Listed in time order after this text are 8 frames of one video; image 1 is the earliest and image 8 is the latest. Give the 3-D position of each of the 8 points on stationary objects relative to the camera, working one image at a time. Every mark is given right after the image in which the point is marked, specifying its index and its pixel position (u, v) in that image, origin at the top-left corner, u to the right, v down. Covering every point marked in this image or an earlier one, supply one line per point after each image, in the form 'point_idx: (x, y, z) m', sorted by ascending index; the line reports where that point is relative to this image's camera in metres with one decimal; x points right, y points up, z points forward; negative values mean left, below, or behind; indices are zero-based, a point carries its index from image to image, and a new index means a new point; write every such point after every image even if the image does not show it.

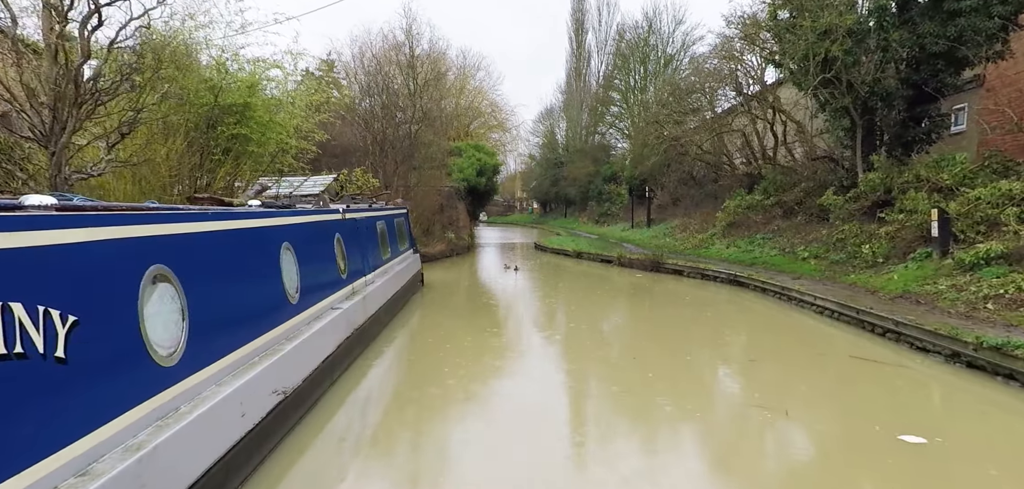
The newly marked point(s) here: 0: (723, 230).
0: (+5.4, +0.4, +15.1) m
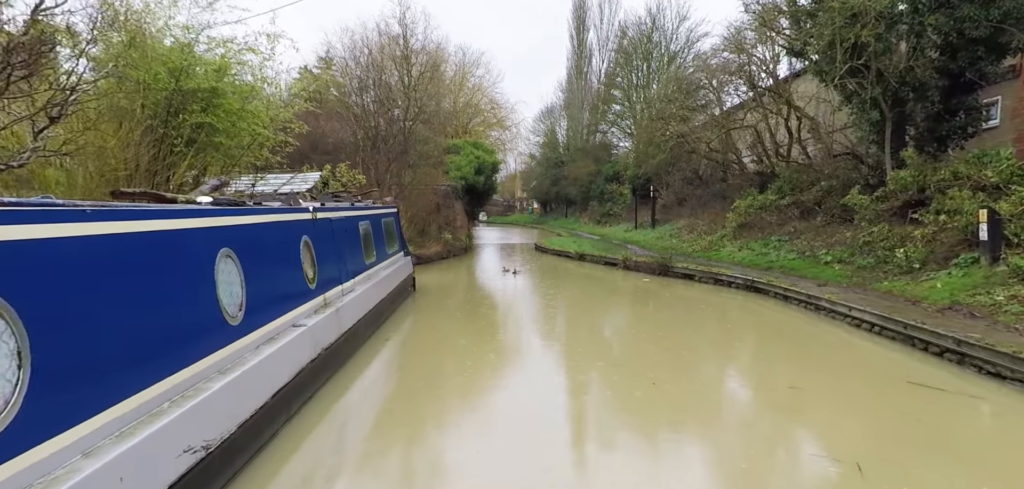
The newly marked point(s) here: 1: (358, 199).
0: (+5.3, +0.3, +14.3) m
1: (-2.3, +0.7, +8.7) m
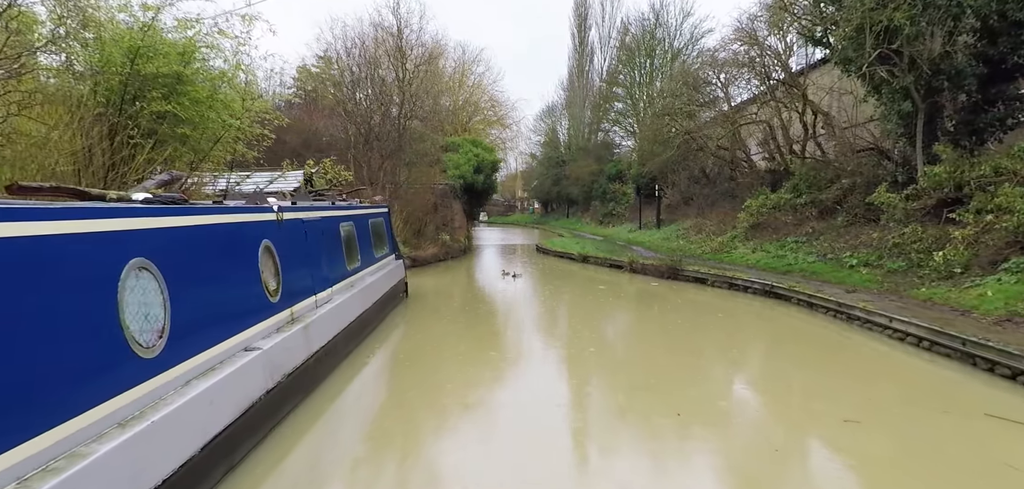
0: (+5.4, +0.3, +13.5) m
1: (-2.3, +0.6, +8.0) m
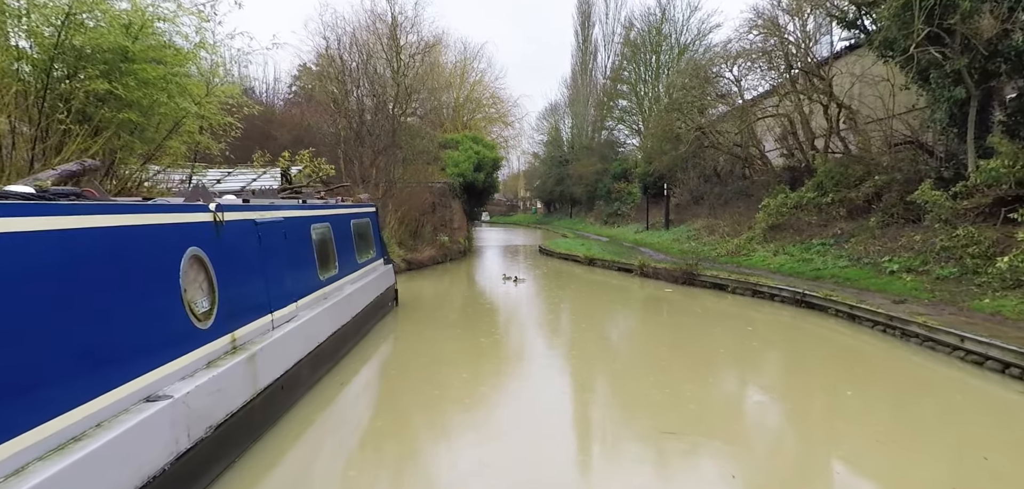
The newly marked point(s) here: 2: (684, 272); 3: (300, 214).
0: (+5.4, +0.2, +12.6) m
1: (-2.3, +0.6, +7.1) m
2: (+3.3, -0.5, +11.3) m
3: (-1.8, +0.3, +5.0) m
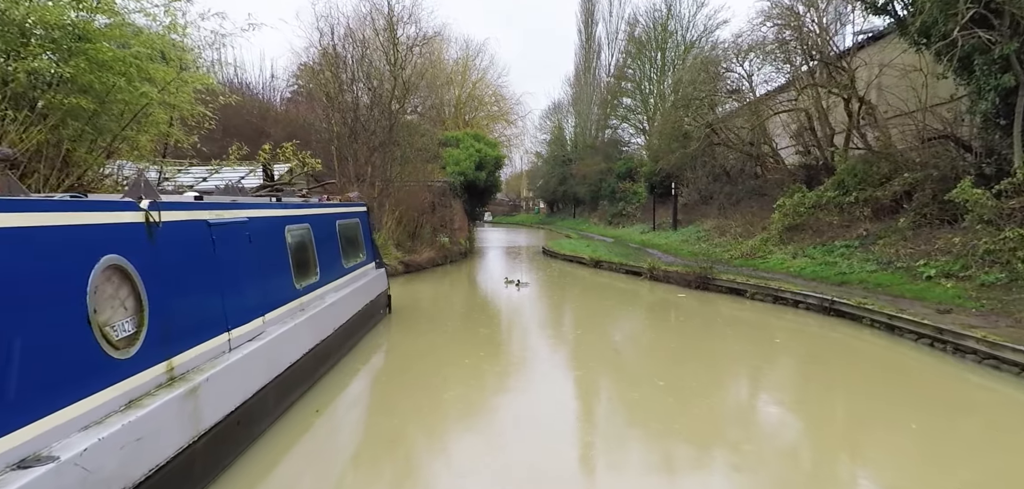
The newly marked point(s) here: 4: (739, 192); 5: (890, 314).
0: (+5.4, +0.2, +11.9) m
1: (-2.3, +0.6, +6.4) m
2: (+3.4, -0.6, +10.6) m
3: (-1.8, +0.2, +4.4) m
4: (+6.9, +1.6, +17.9) m
5: (+4.3, -0.8, +6.7) m
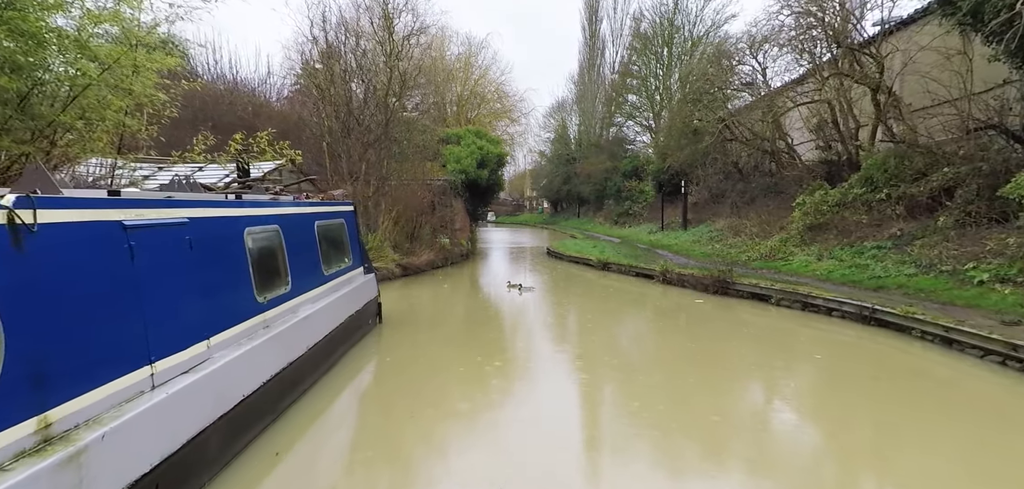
0: (+5.5, +0.2, +11.1) m
1: (-2.2, +0.5, +5.7) m
2: (+3.4, -0.6, +9.8) m
3: (-1.8, +0.2, +3.6) m
4: (+7.0, +1.6, +17.1) m
5: (+4.4, -0.8, +6.0) m
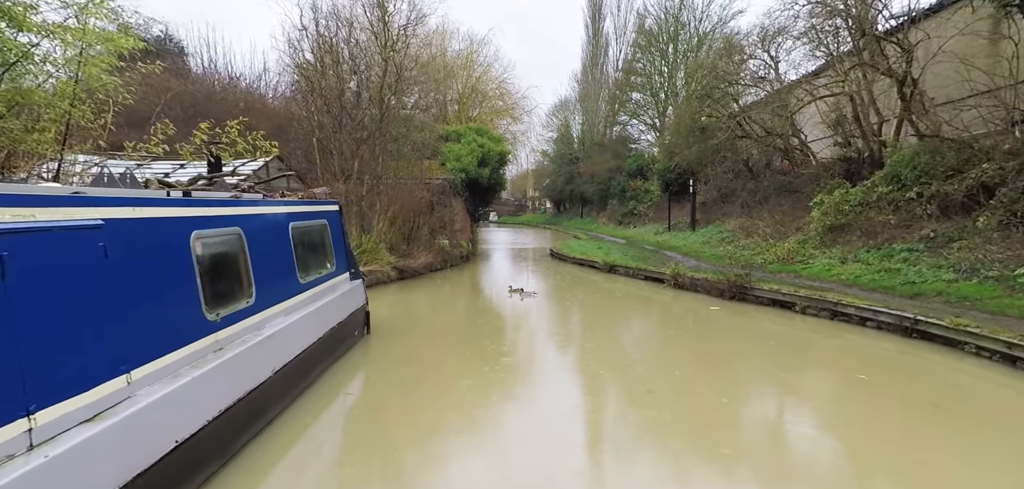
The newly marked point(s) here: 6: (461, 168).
0: (+5.5, +0.1, +10.4) m
1: (-2.2, +0.5, +5.1) m
2: (+3.5, -0.6, +9.2) m
3: (-1.8, +0.2, +3.0) m
4: (+7.1, +1.6, +16.4) m
5: (+4.4, -0.8, +5.3) m
6: (-1.5, +2.3, +17.5) m
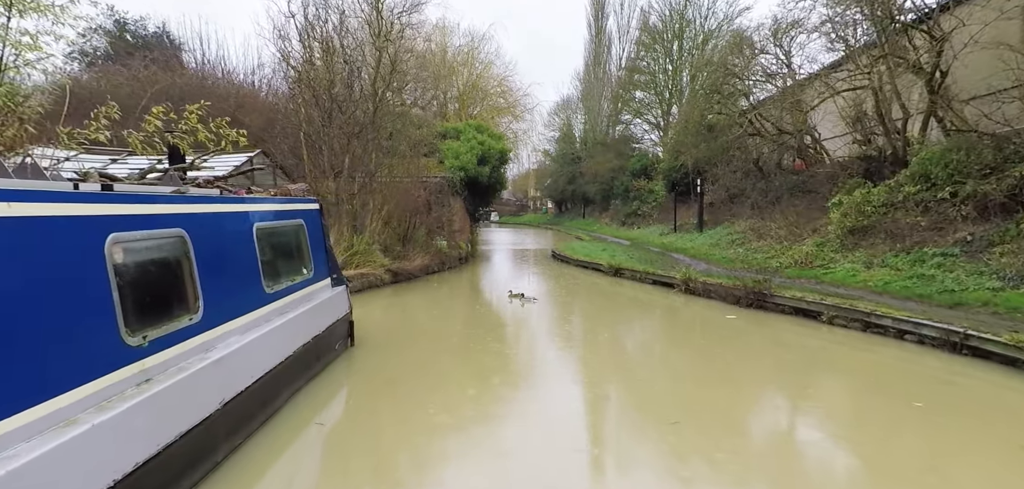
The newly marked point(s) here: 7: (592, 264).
0: (+5.6, +0.1, +9.8) m
1: (-2.2, +0.5, +4.4) m
2: (+3.5, -0.7, +8.5) m
3: (-1.8, +0.1, +2.3) m
4: (+7.1, +1.5, +15.7) m
5: (+4.4, -0.9, +4.6) m
6: (-1.5, +2.3, +16.9) m
7: (+2.0, -0.5, +14.4) m
